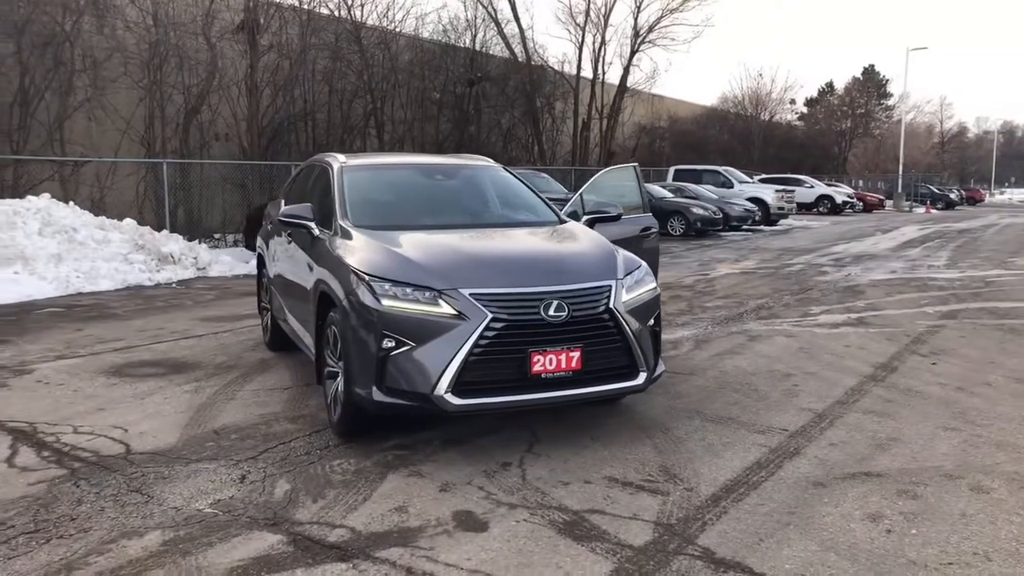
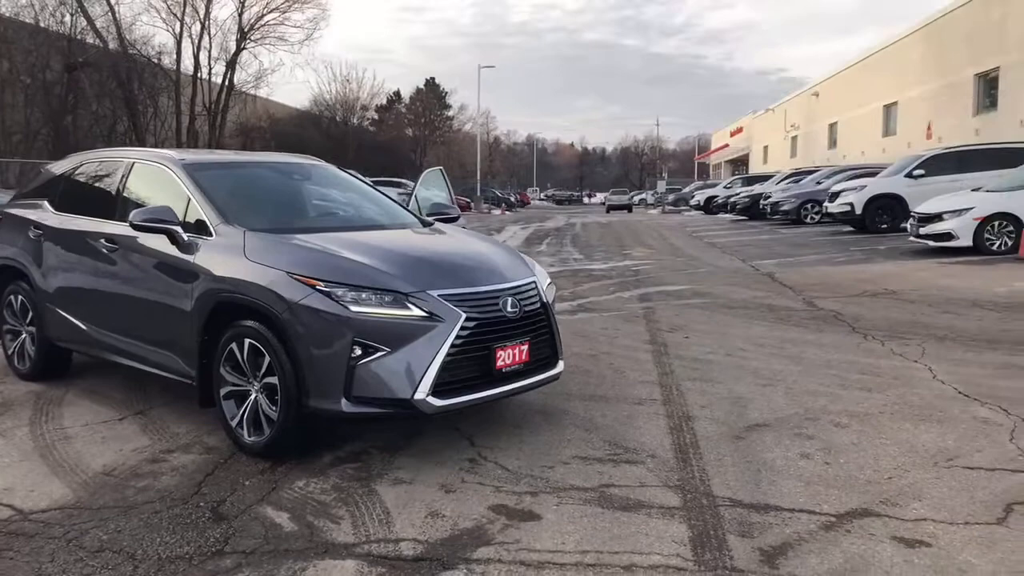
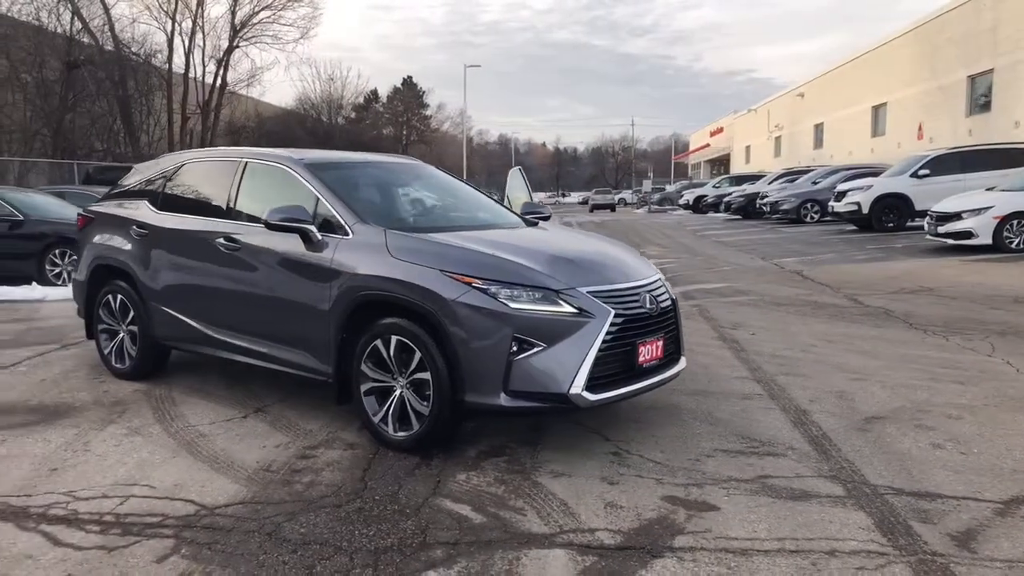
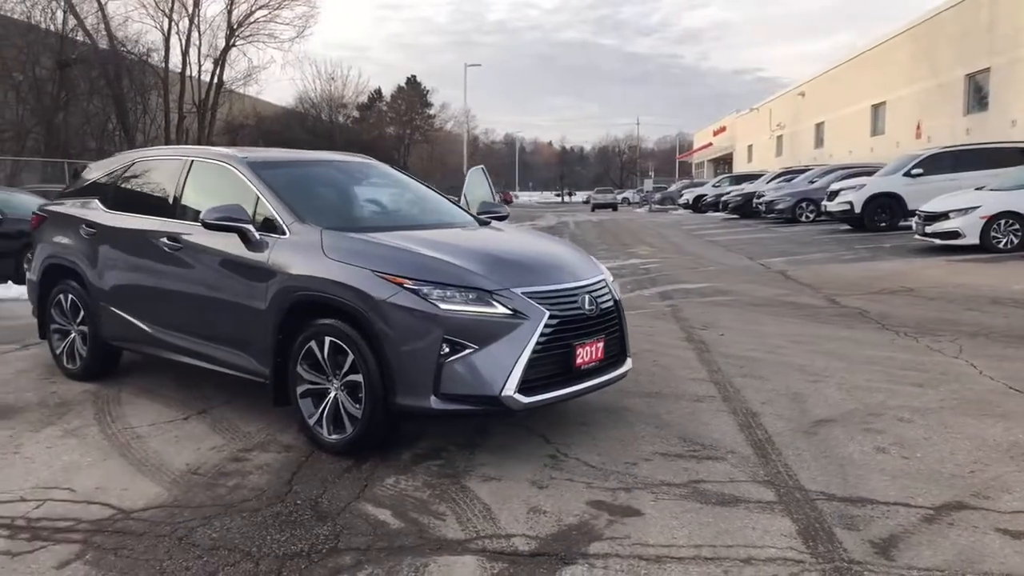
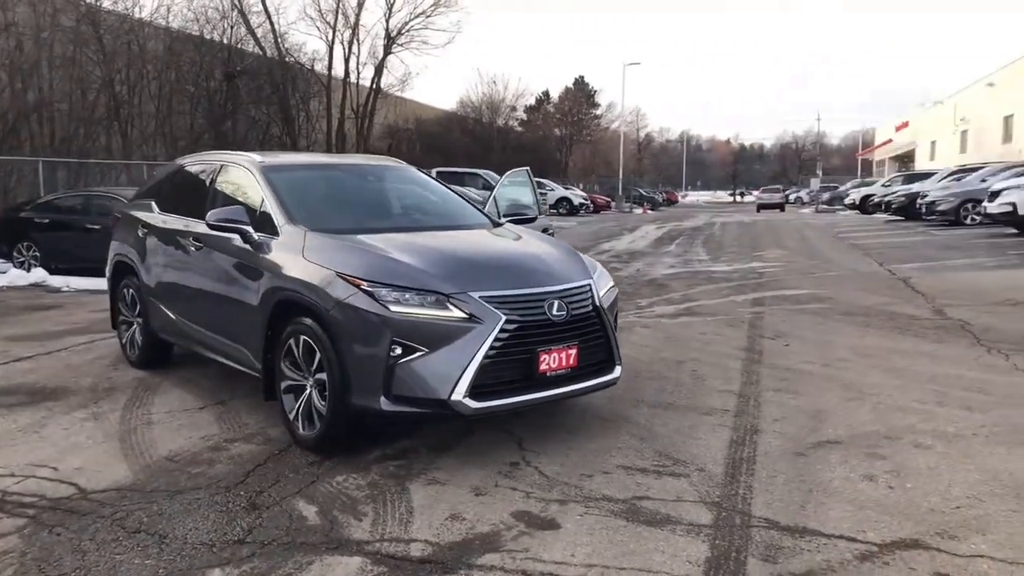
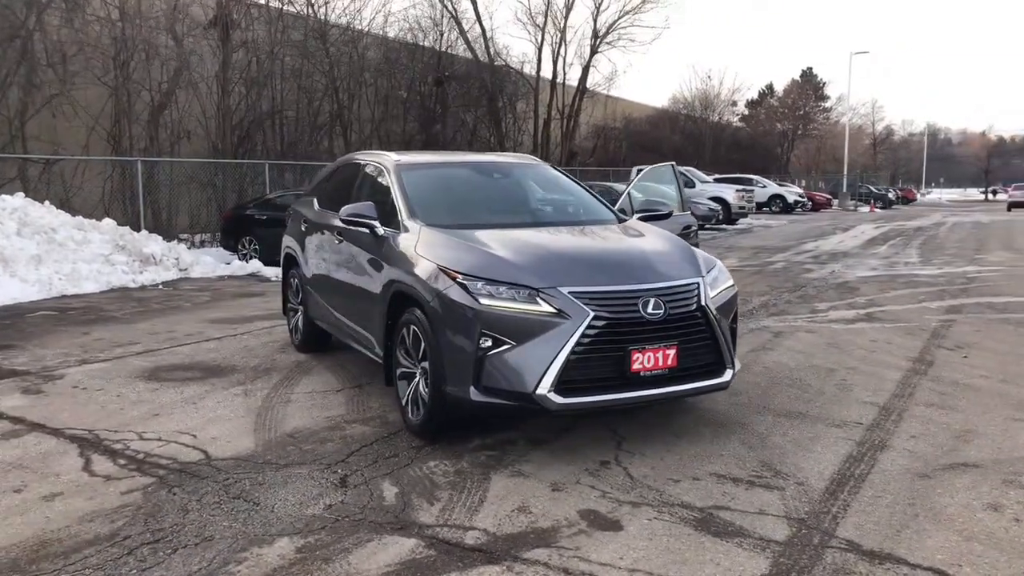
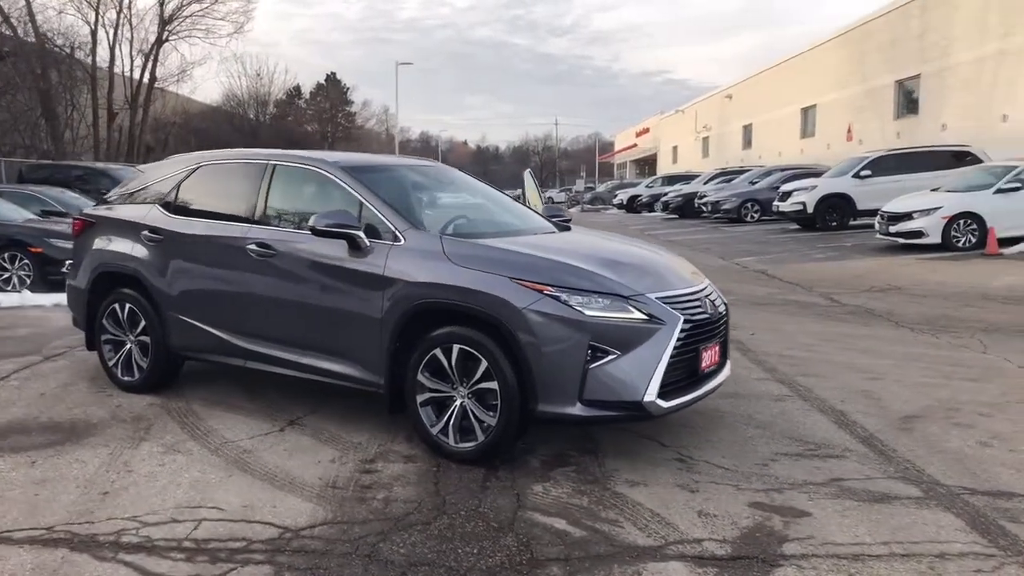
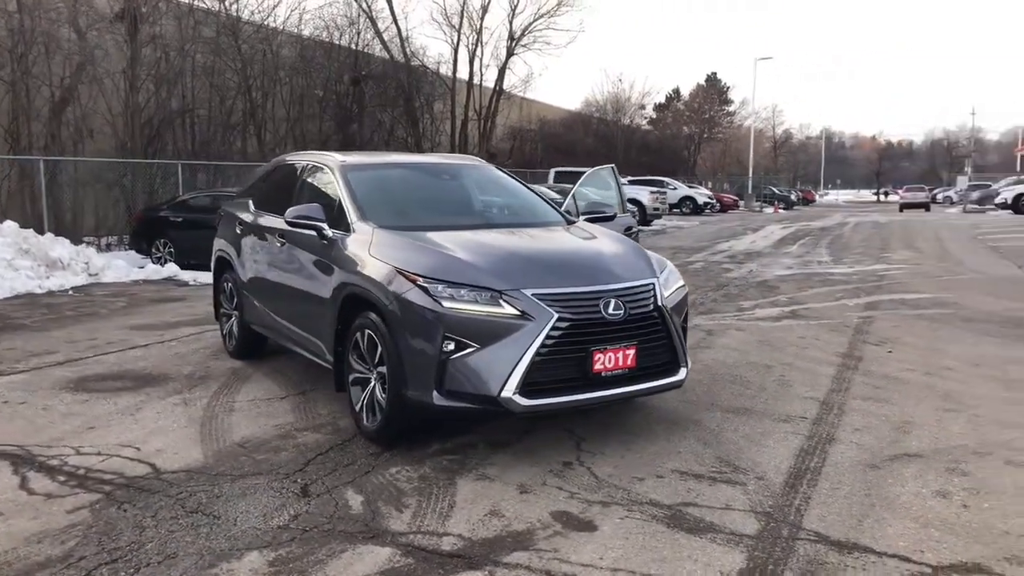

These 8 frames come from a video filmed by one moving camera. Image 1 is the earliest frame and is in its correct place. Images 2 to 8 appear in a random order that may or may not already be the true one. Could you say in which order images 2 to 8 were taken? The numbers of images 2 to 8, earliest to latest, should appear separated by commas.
6, 8, 5, 2, 4, 3, 7
